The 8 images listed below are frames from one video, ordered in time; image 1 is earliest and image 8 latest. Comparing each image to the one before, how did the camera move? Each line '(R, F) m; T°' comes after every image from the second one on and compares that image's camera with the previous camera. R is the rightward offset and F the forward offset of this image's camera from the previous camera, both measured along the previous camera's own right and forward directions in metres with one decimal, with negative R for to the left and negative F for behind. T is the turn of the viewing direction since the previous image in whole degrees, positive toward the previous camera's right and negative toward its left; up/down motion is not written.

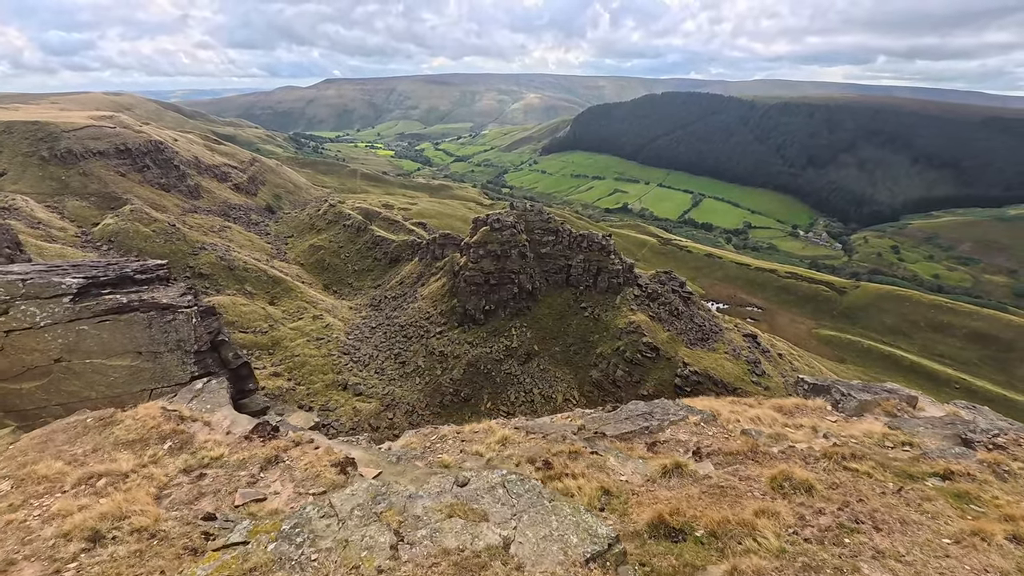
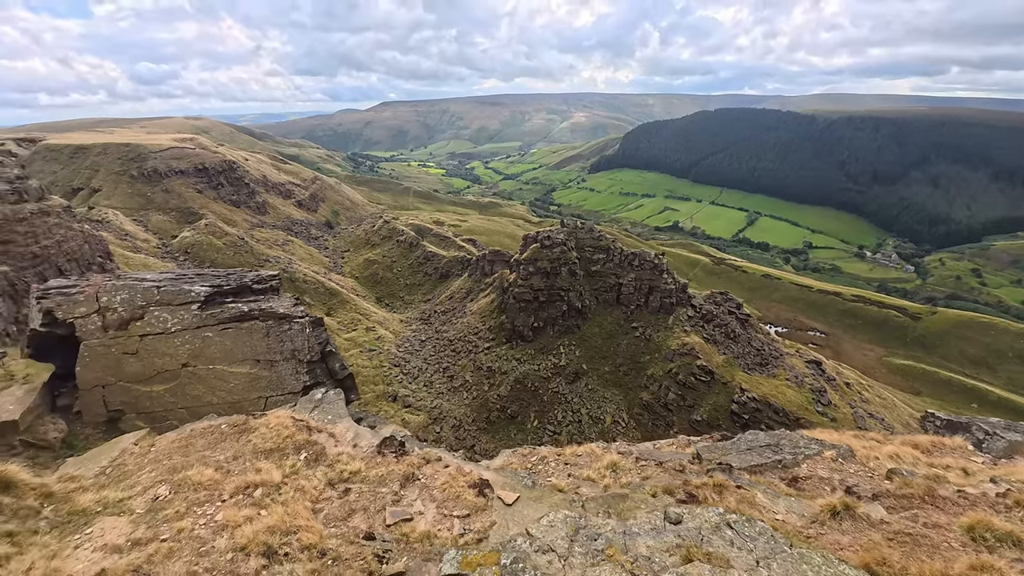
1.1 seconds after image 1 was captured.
(-3.1, +0.7) m; -5°
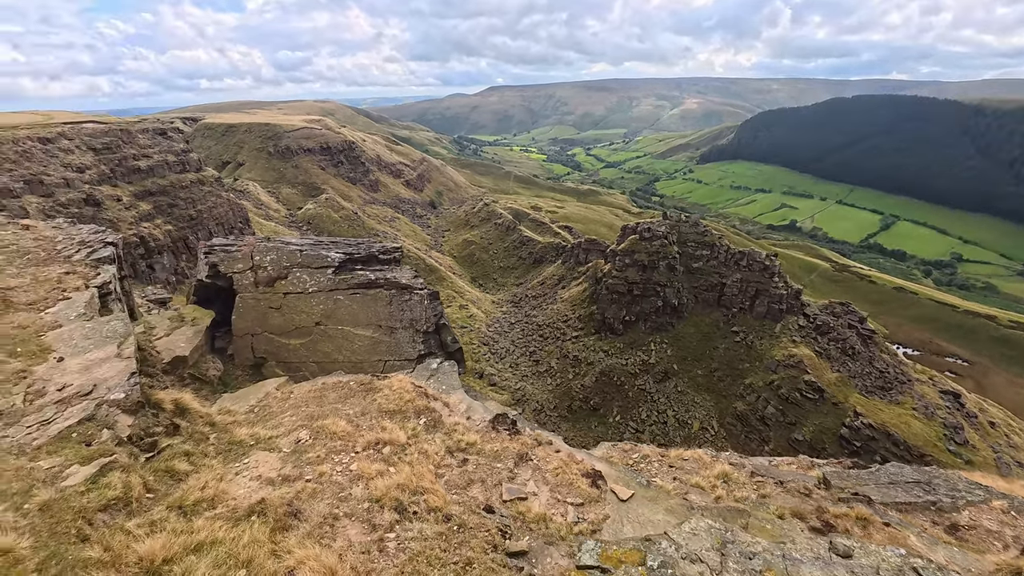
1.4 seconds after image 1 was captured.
(-1.1, +0.3) m; -11°
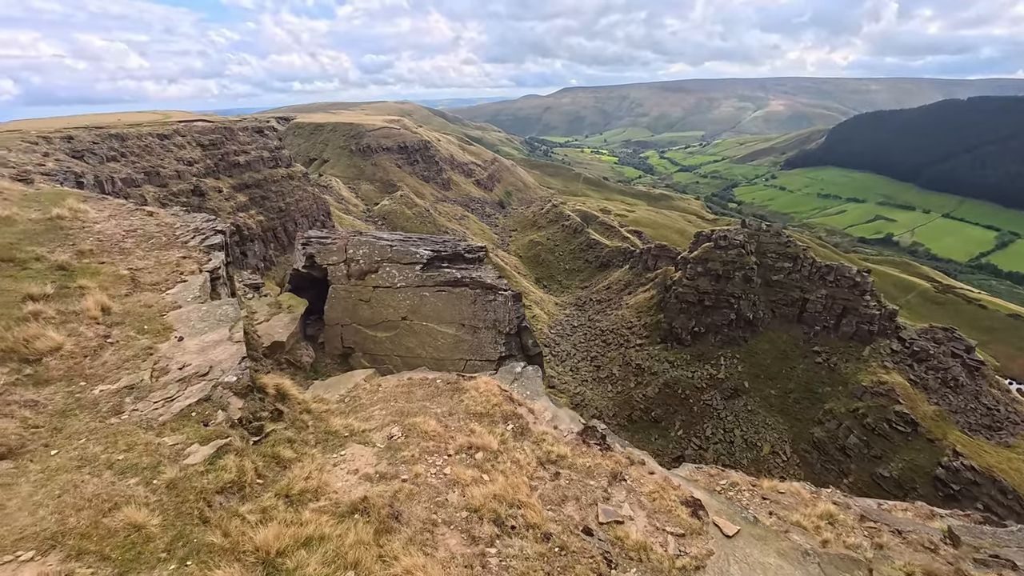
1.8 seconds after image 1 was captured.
(-1.1, +0.6) m; -8°
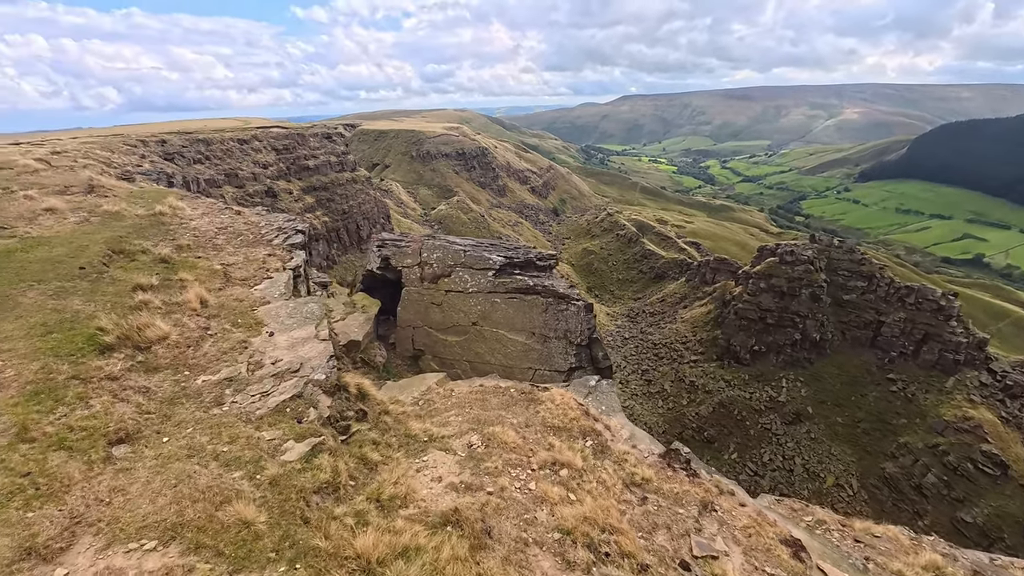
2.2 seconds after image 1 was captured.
(-1.0, +0.4) m; -6°
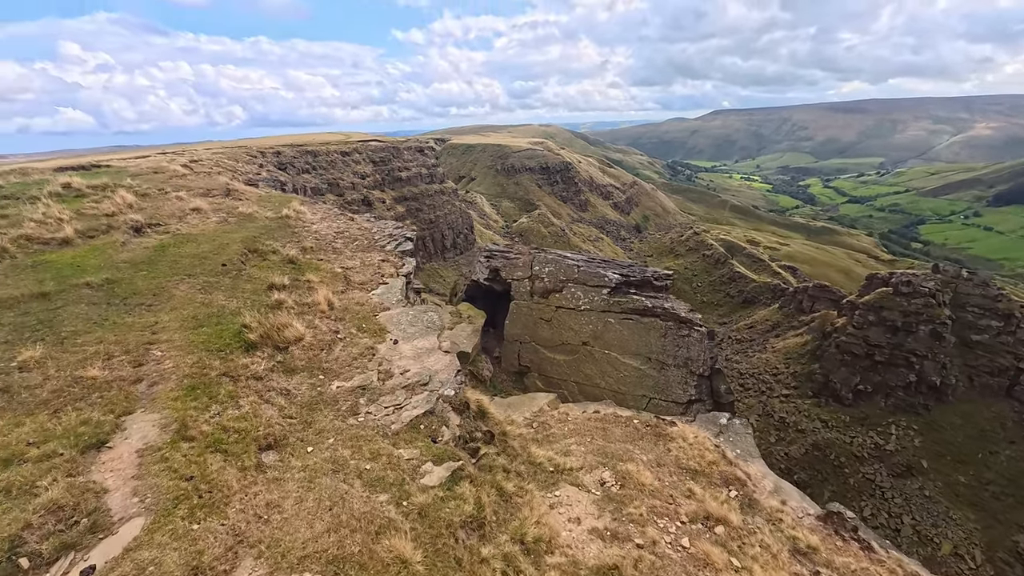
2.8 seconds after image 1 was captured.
(-1.7, +1.0) m; -9°
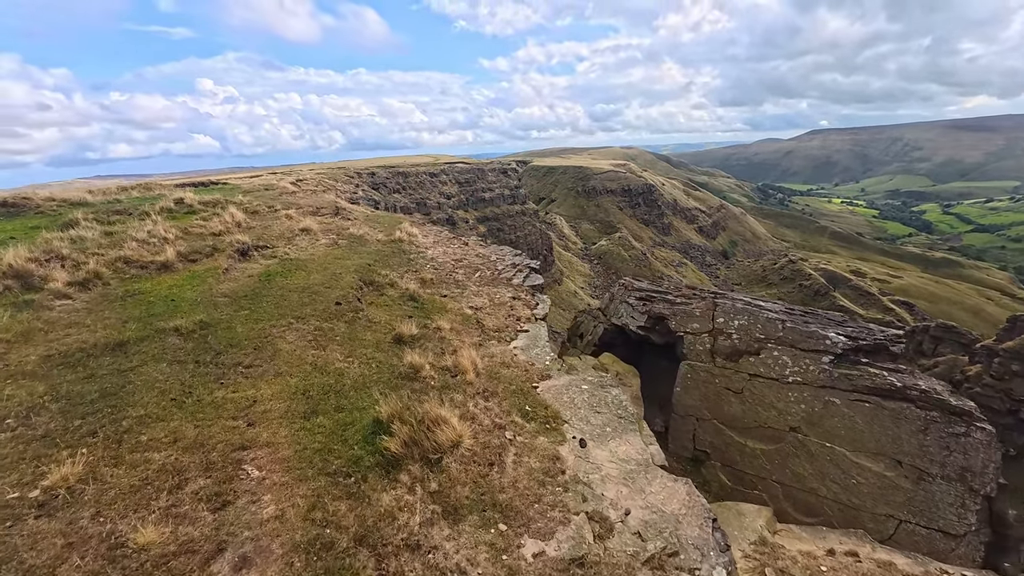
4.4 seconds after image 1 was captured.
(-3.5, +4.5) m; -9°
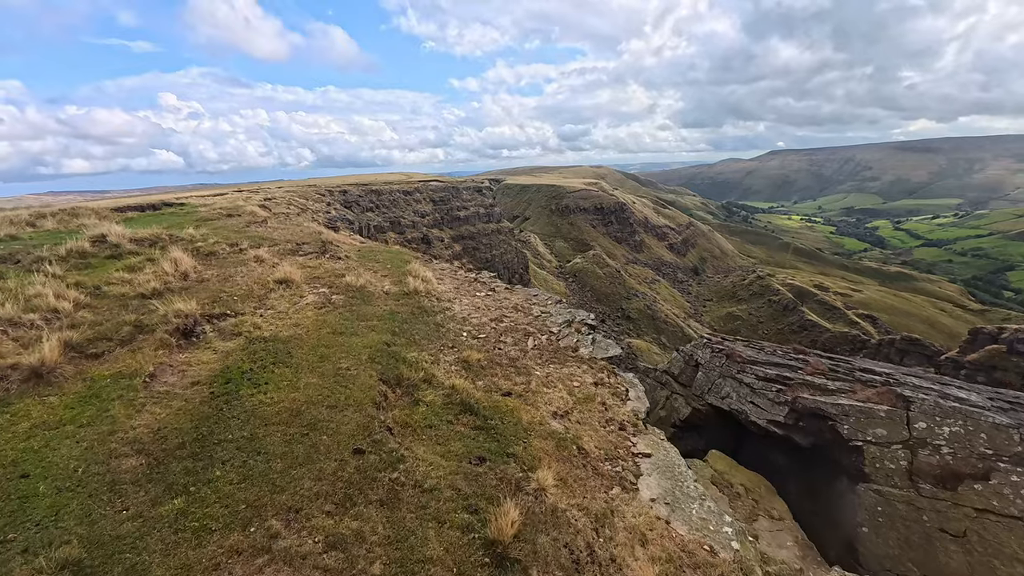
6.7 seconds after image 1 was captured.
(-2.9, +5.8) m; +3°
